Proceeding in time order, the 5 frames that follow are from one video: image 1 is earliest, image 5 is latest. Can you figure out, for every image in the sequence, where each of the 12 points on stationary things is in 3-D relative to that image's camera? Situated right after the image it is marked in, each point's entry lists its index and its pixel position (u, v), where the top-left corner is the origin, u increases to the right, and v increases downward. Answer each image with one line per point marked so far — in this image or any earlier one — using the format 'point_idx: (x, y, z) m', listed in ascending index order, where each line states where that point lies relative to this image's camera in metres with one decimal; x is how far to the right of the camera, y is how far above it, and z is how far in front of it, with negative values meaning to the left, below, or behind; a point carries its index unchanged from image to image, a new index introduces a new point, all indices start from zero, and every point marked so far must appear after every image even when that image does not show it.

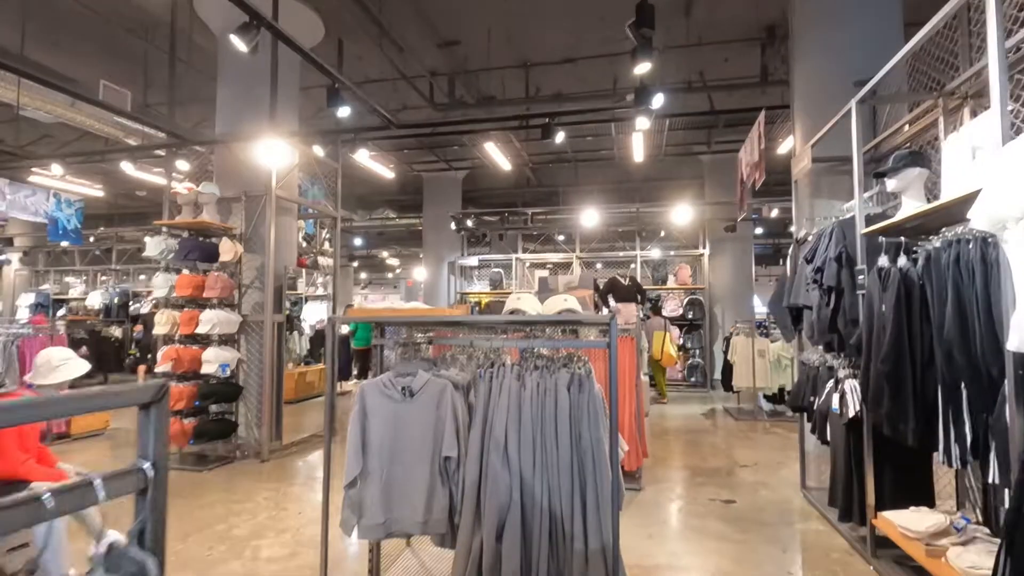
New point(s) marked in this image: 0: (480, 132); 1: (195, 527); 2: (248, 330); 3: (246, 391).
0: (-0.4, +1.9, +6.5) m
1: (-2.1, -1.6, +3.6) m
2: (-2.6, -0.4, +5.3) m
3: (-2.6, -1.0, +5.3) m
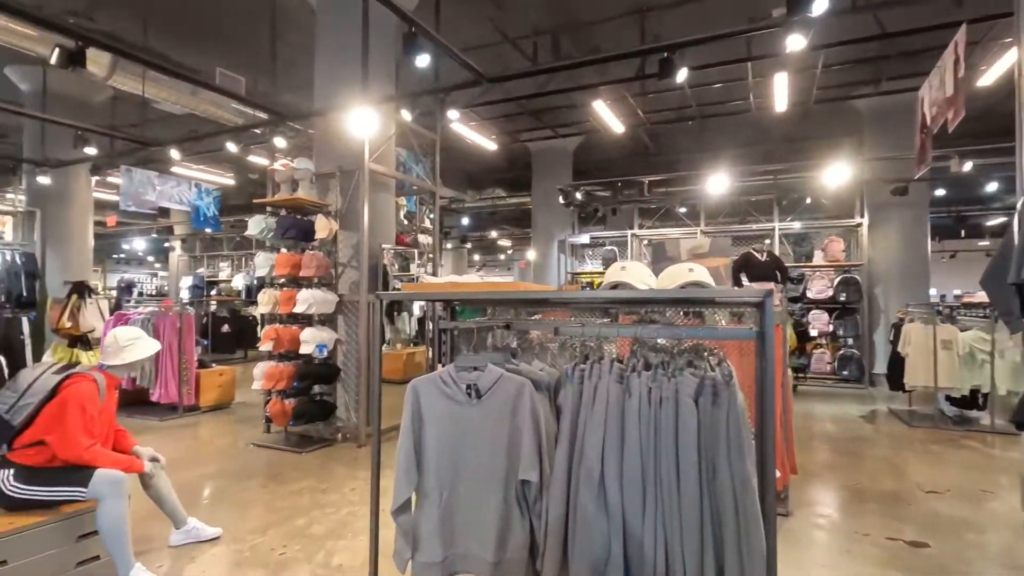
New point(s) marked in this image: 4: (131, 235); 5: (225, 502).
0: (+0.8, +2.1, +5.8) m
1: (-1.5, -1.5, +3.4) m
2: (-1.6, -0.2, +5.1) m
3: (-1.6, -0.8, +5.1) m
4: (-10.3, +1.4, +14.5) m
5: (-2.0, -1.5, +3.7) m
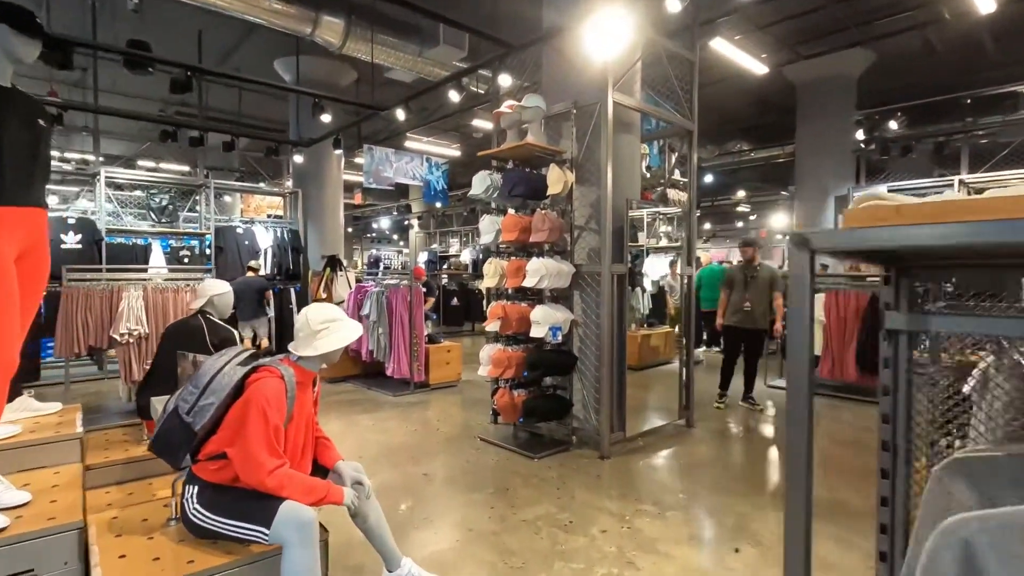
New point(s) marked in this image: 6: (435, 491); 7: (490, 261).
0: (+3.0, +2.4, +3.7) m
1: (0.0, -1.3, +2.5) m
2: (+0.5, 0.0, +4.1) m
3: (+0.5, -0.6, +4.1) m
4: (-4.0, +2.2, +16.0) m
5: (-0.3, -1.3, +2.9) m
6: (-0.5, -1.3, +3.4) m
7: (-0.2, +0.2, +4.3) m
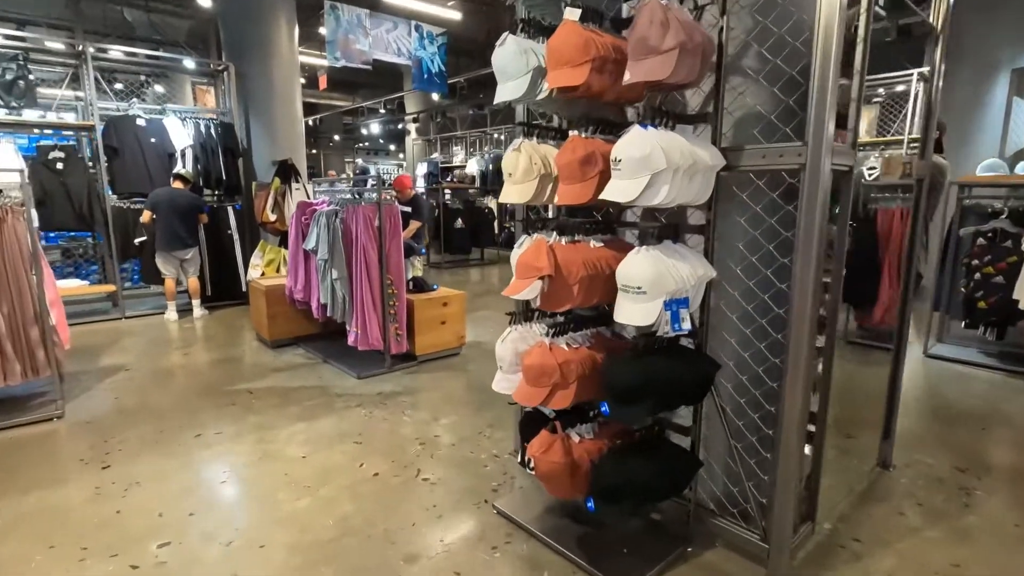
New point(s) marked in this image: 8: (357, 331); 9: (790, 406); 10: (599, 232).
0: (+3.2, +2.6, +0.9) m
1: (+0.2, -1.2, +0.4) m
2: (+0.7, +0.3, +1.8) m
3: (+0.7, -0.3, +1.9) m
4: (-3.6, +4.2, +13.2) m
5: (-0.2, -1.2, +0.8) m
6: (-0.3, -1.1, +1.2) m
7: (0.0, +0.5, +1.9) m
8: (-1.1, -0.3, +3.8) m
9: (+0.9, -0.3, +1.7) m
10: (+0.3, +0.2, +1.9) m
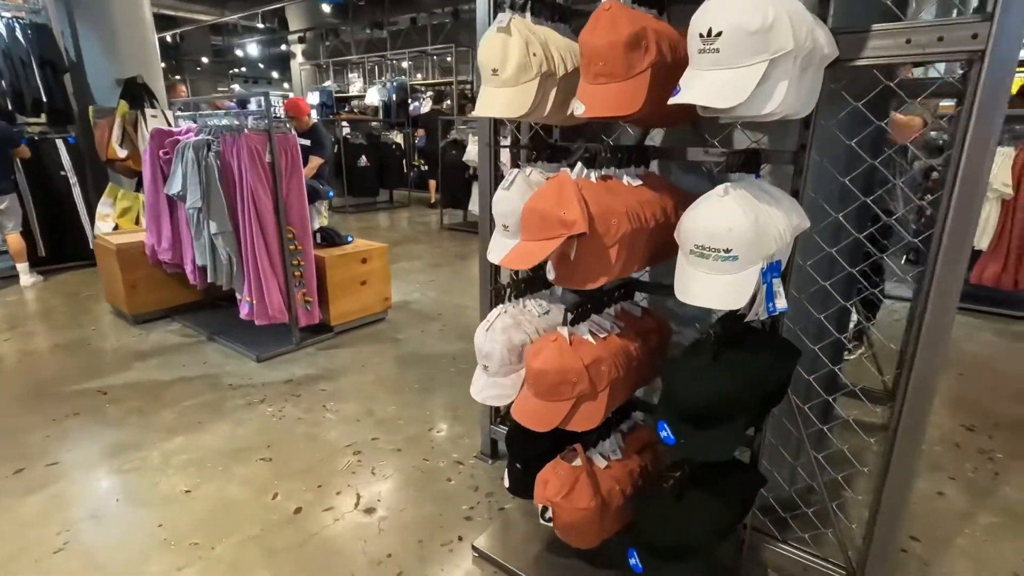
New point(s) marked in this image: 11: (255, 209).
0: (+3.2, +2.7, +0.5) m
1: (+0.5, -1.3, -0.1) m
2: (+0.7, +0.4, +1.2) m
3: (+0.7, -0.2, +1.4) m
4: (-5.7, +5.3, +11.2) m
5: (0.0, -1.2, +0.3) m
6: (-0.2, -1.1, +0.7) m
7: (0.0, +0.6, +1.2) m
8: (-1.5, -0.1, +3.0) m
9: (+0.9, -0.3, +1.2) m
10: (+0.3, +0.3, +1.3) m
11: (-1.4, +0.4, +2.8) m
